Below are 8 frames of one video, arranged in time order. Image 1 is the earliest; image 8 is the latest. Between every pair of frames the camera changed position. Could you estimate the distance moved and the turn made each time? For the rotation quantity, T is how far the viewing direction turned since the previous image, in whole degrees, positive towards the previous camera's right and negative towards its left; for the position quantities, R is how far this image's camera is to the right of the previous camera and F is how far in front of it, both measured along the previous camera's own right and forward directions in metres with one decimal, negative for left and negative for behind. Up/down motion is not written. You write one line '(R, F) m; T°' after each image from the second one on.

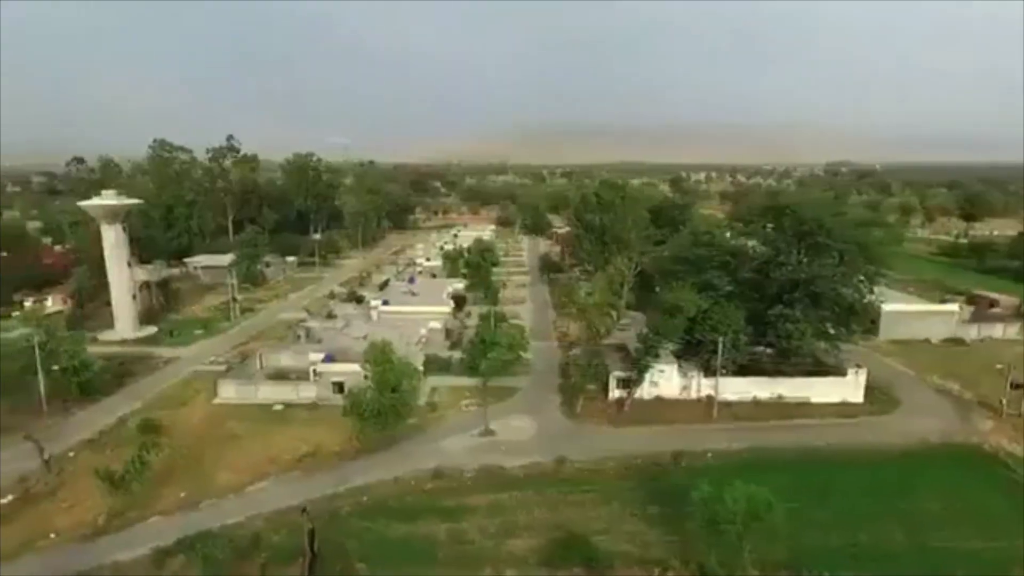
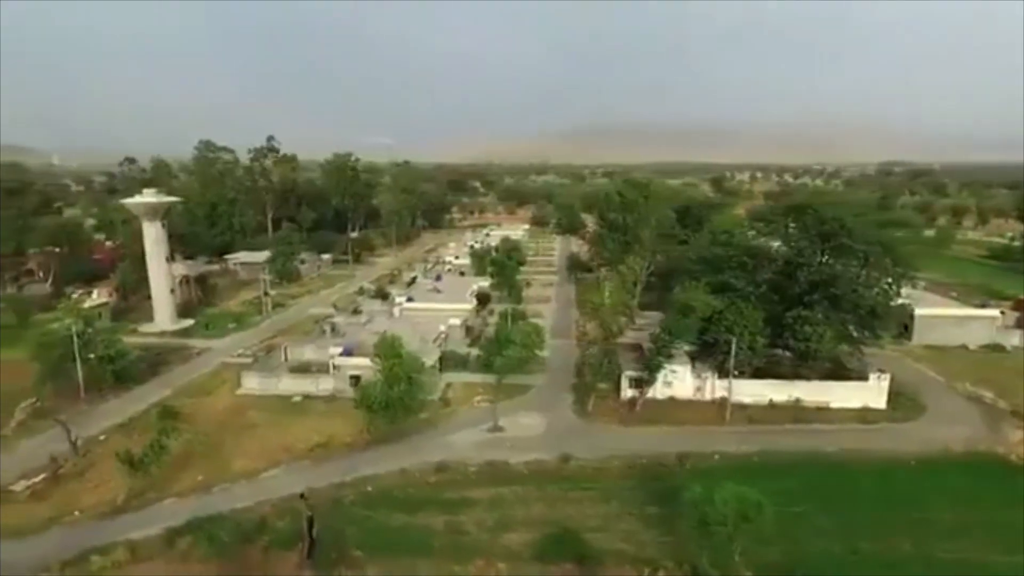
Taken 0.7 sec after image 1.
(+1.0, -0.1) m; -4°
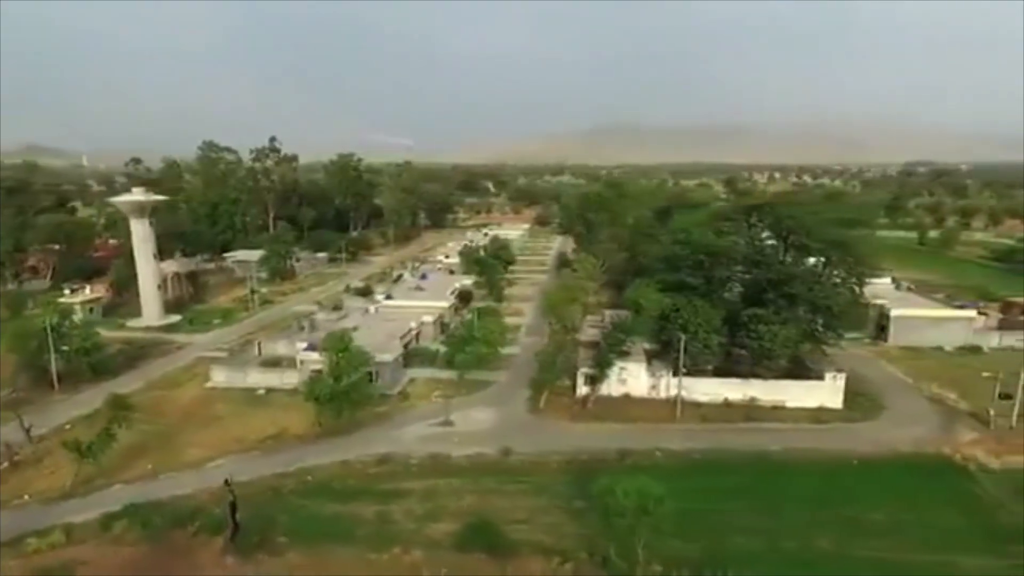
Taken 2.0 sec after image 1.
(+2.2, -0.2) m; -2°
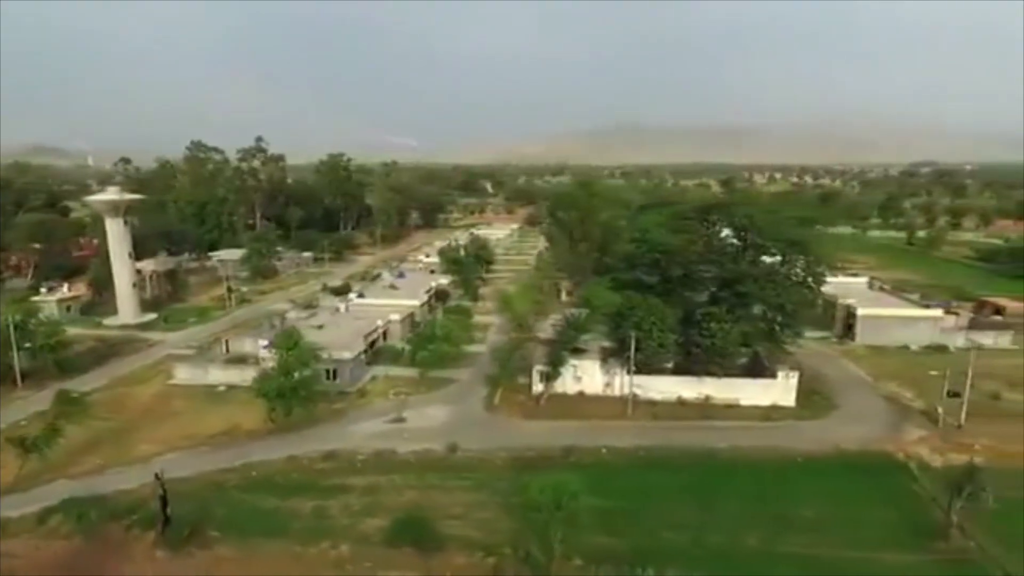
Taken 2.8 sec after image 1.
(+1.6, -0.1) m; 0°
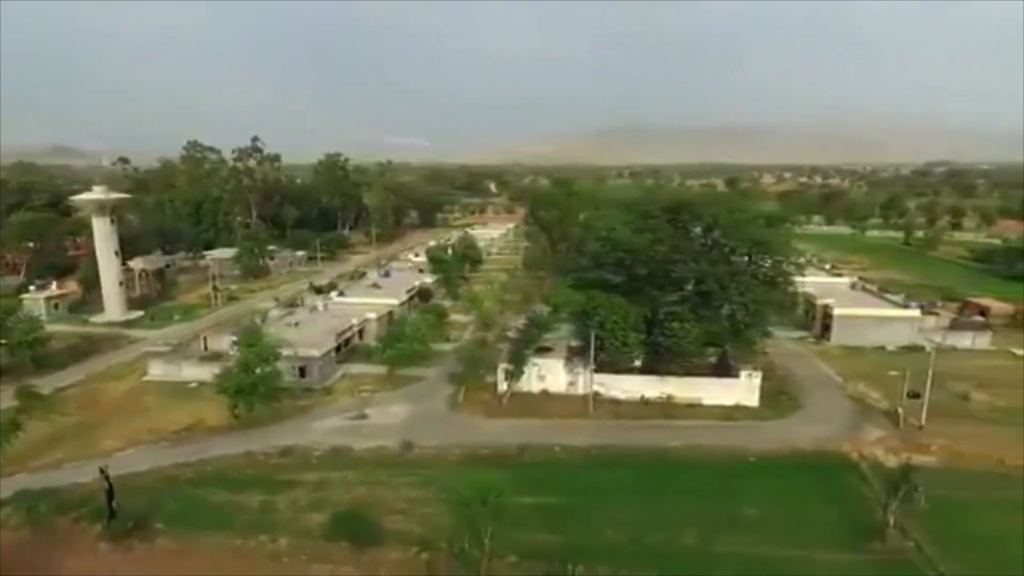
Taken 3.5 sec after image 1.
(+1.6, -0.1) m; -1°
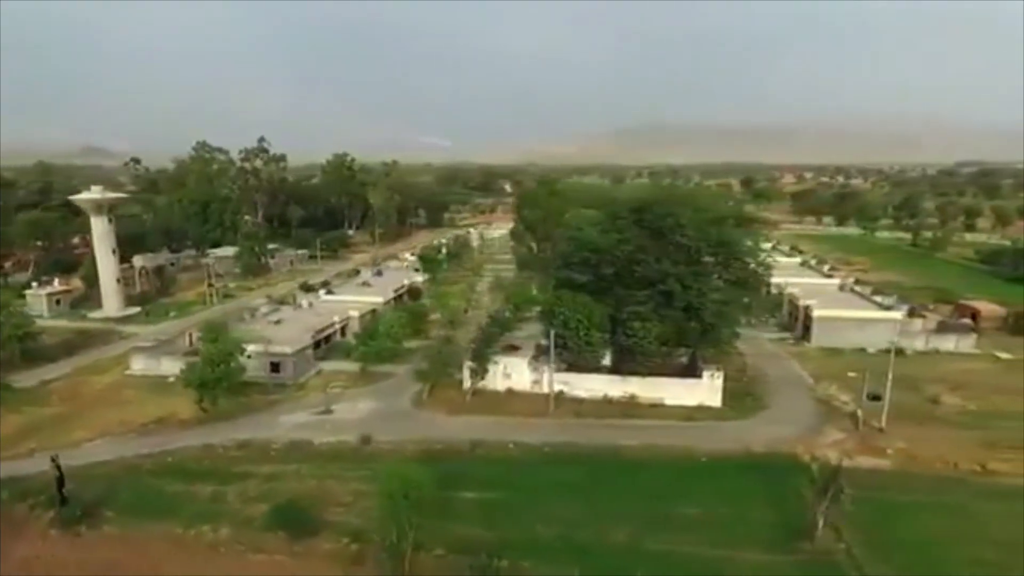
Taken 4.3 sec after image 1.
(+1.9, -0.2) m; -2°
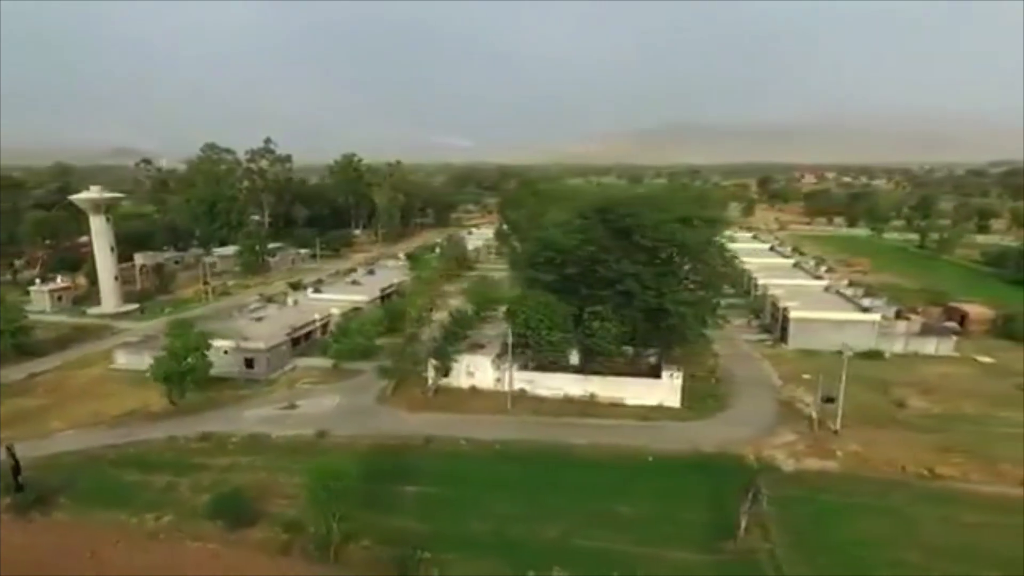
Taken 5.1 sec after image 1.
(+2.0, -0.2) m; -2°
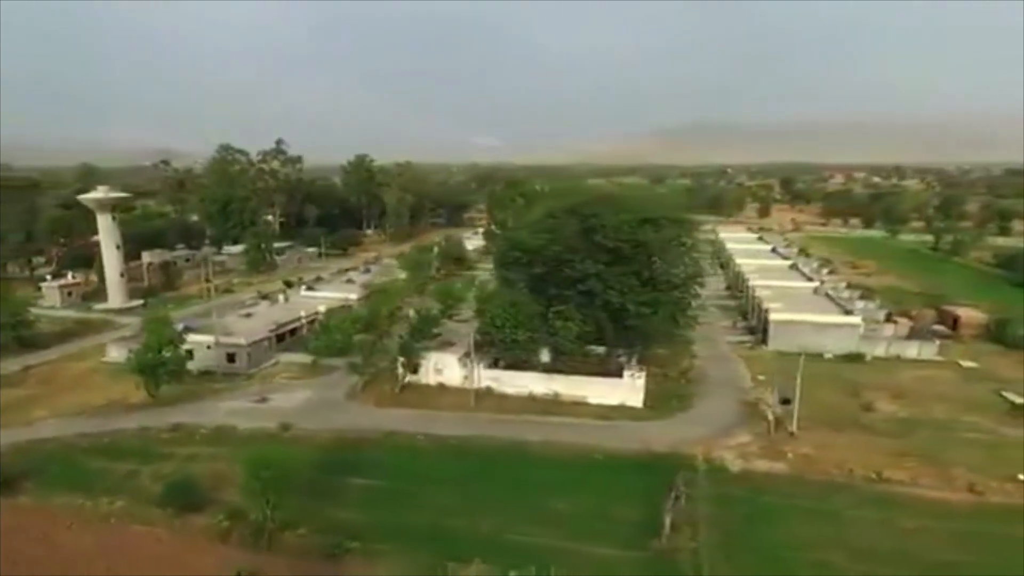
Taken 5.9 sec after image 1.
(+2.1, -0.2) m; -3°
